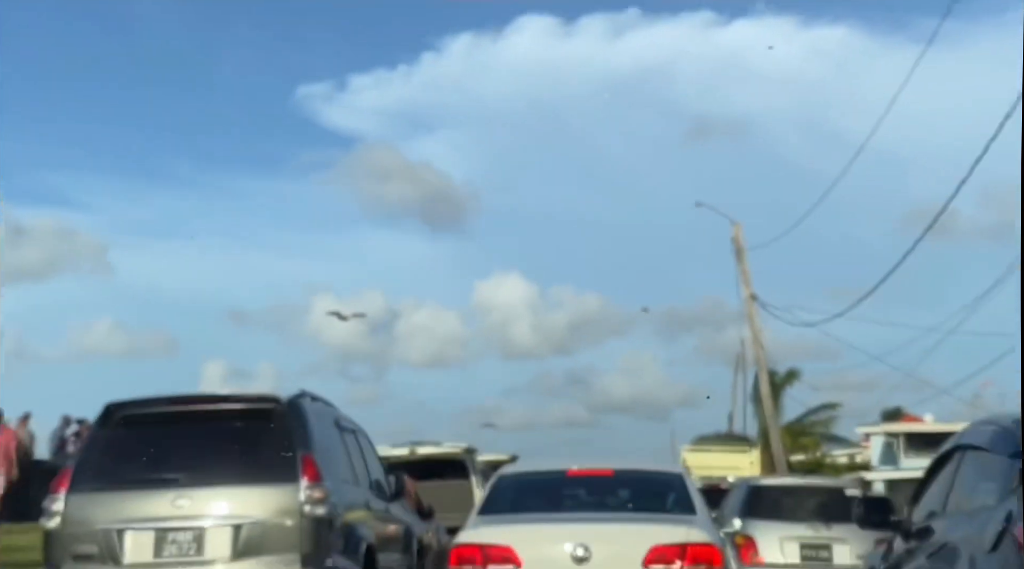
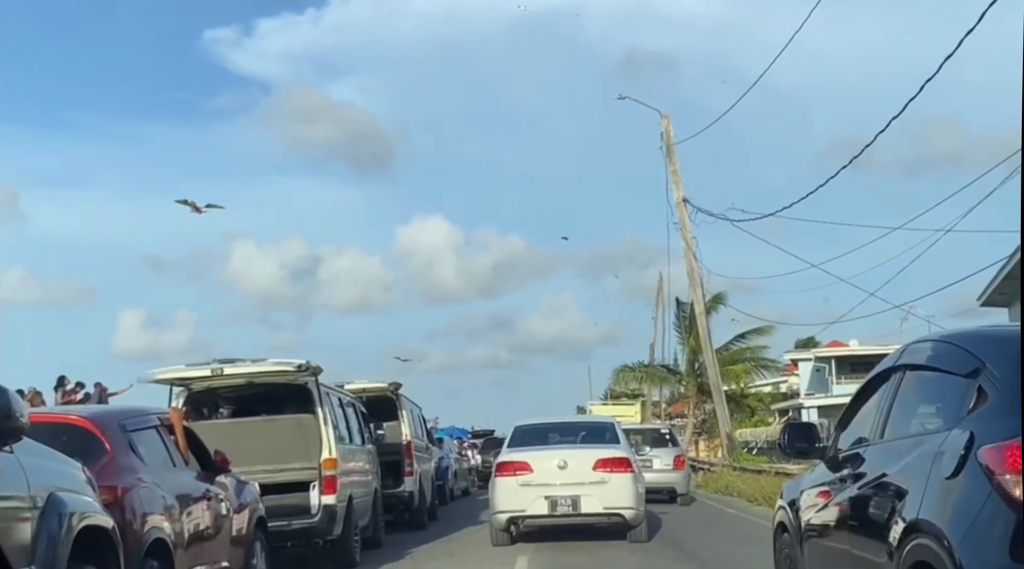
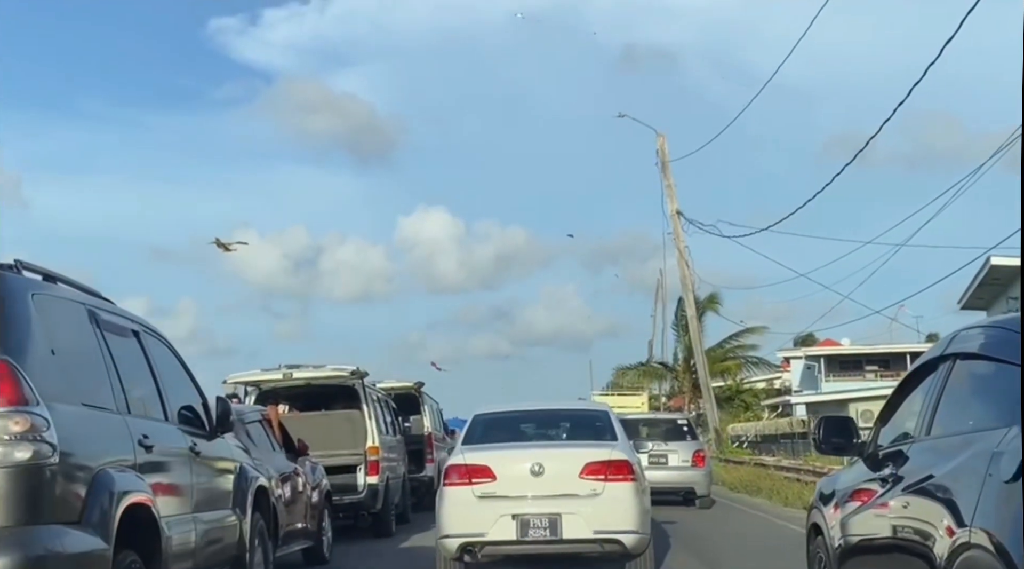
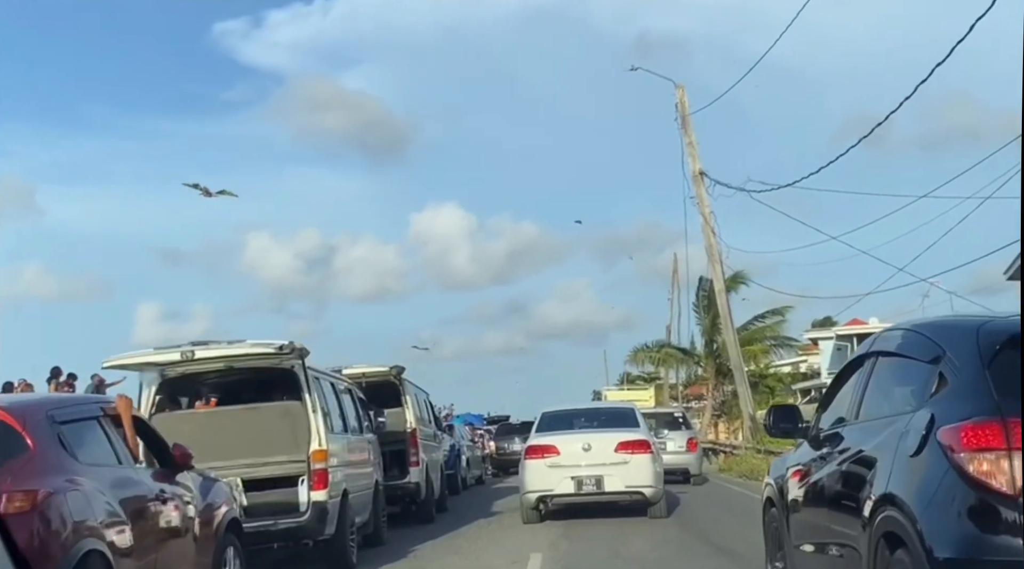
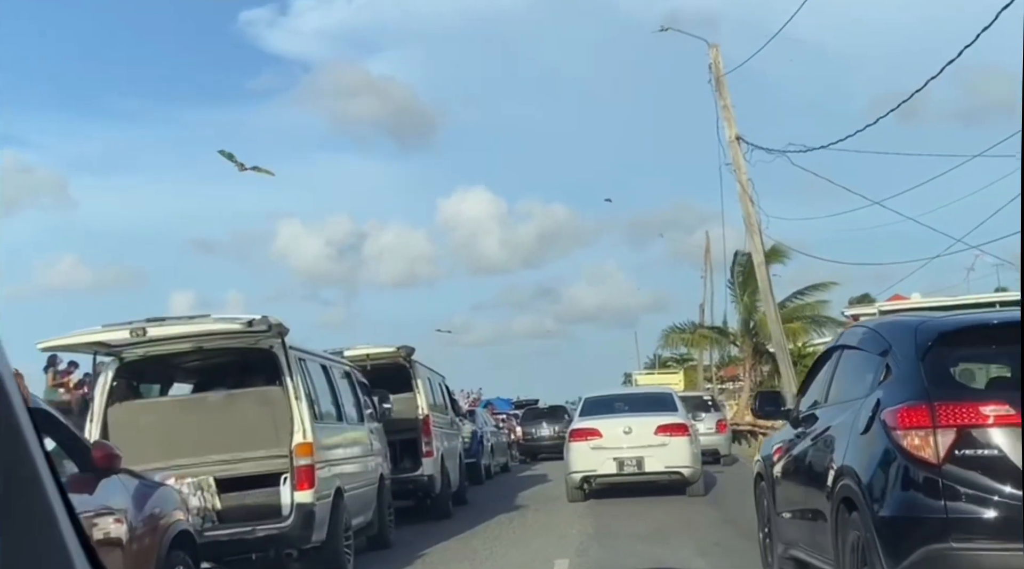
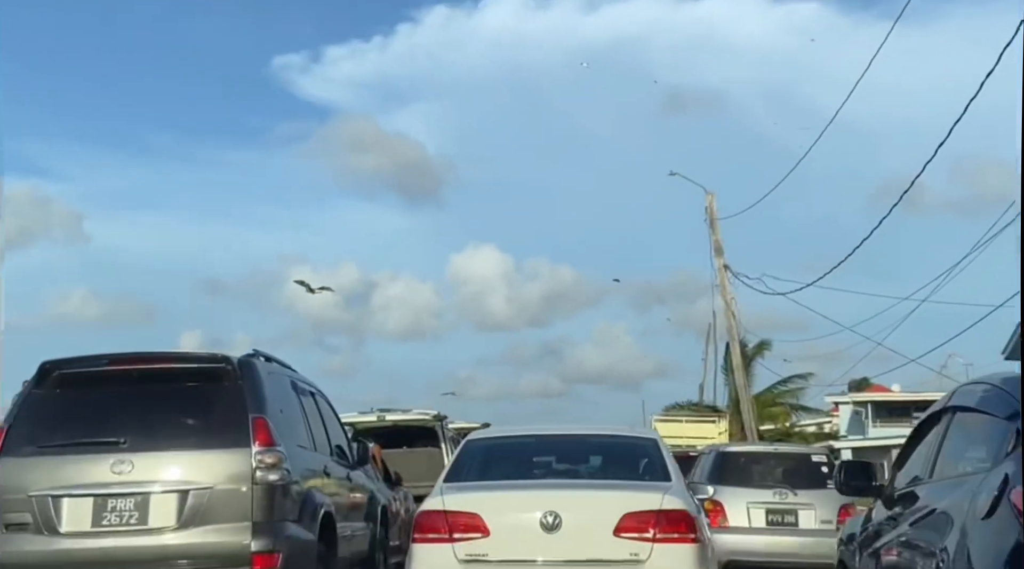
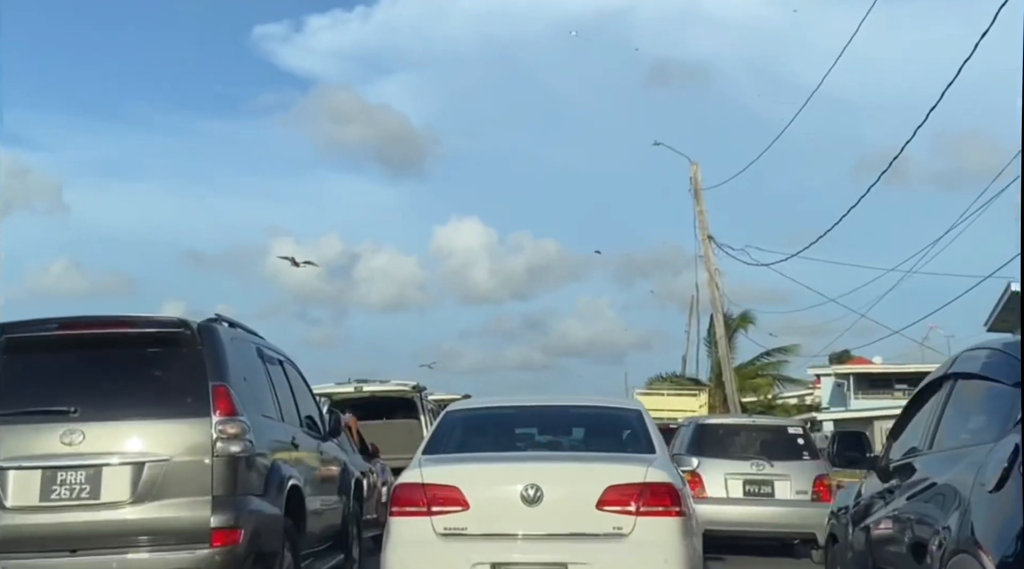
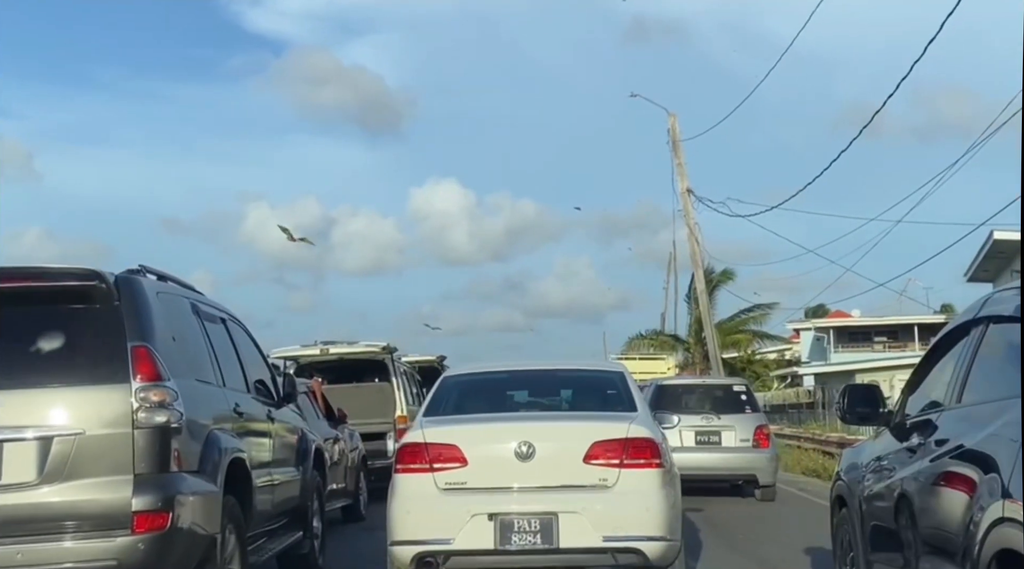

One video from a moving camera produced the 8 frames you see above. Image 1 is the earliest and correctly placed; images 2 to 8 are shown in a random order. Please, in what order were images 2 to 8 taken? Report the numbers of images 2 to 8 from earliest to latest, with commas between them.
6, 7, 8, 3, 2, 4, 5
